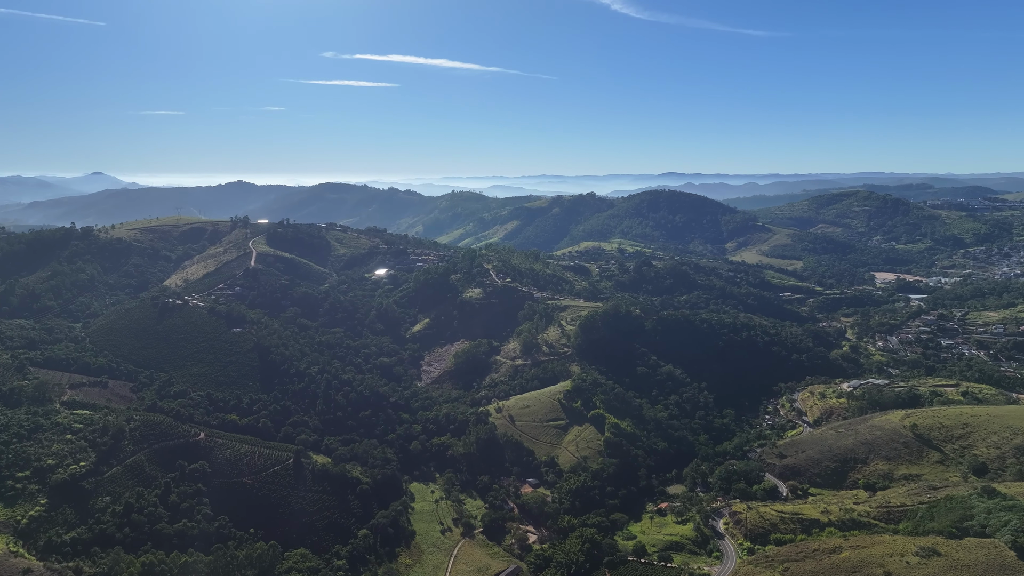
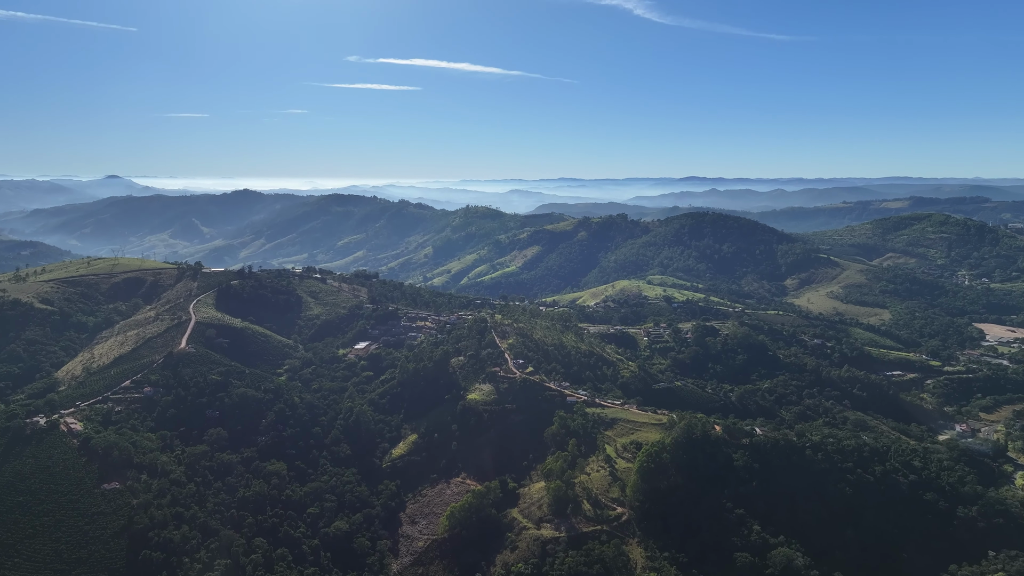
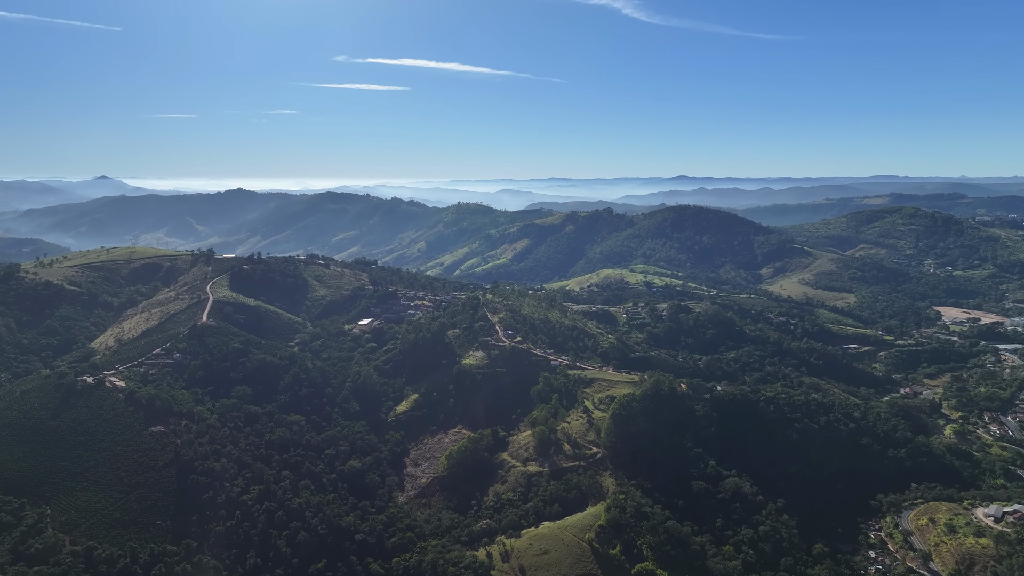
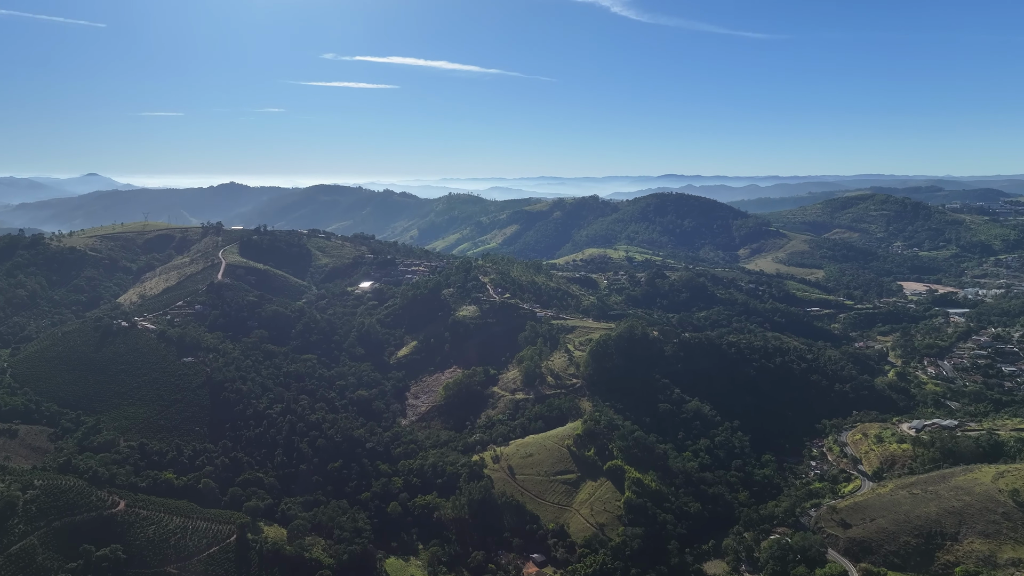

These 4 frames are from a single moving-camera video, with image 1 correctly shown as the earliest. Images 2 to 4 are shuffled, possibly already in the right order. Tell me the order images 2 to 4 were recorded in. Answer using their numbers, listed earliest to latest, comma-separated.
4, 3, 2
